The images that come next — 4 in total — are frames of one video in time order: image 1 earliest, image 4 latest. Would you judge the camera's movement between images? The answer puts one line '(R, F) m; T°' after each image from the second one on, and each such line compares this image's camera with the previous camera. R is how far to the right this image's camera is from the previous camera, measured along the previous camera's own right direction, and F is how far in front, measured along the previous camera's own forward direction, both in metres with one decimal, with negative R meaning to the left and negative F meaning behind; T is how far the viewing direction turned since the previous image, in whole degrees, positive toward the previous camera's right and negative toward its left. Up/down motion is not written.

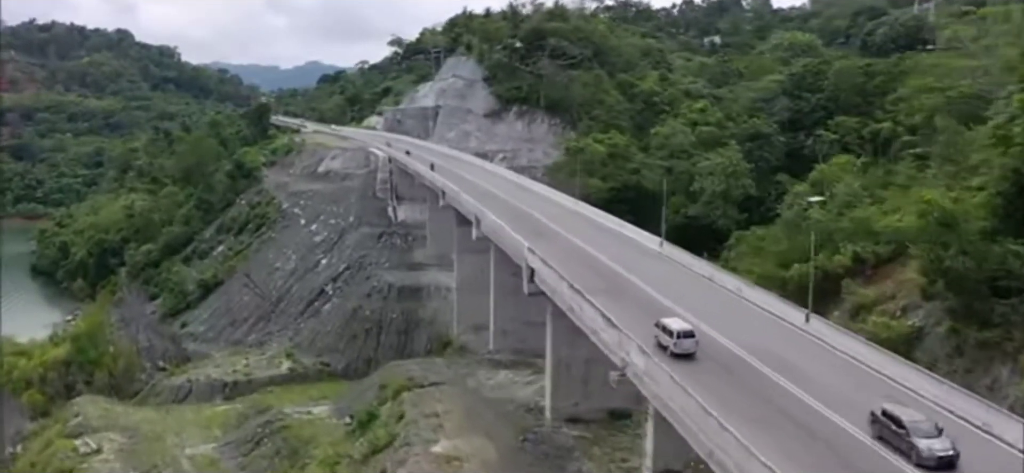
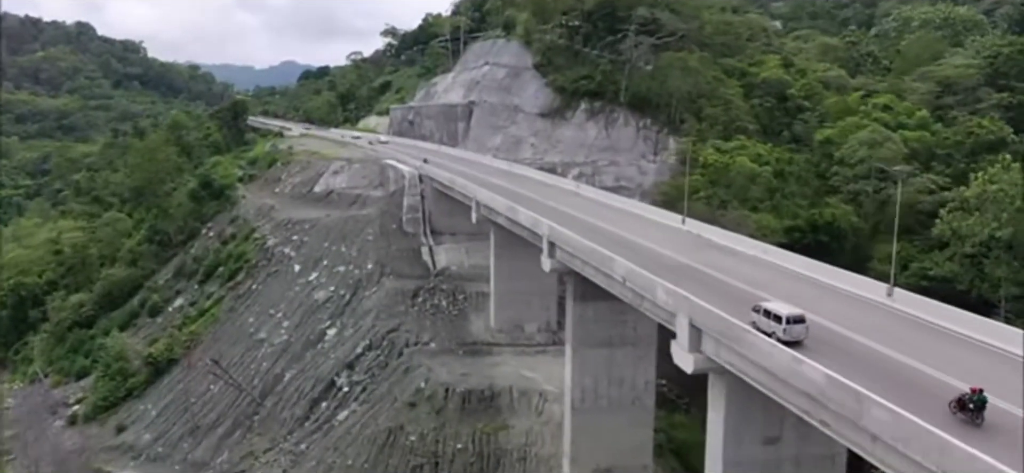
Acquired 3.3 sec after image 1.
(-6.3, +21.6) m; +2°
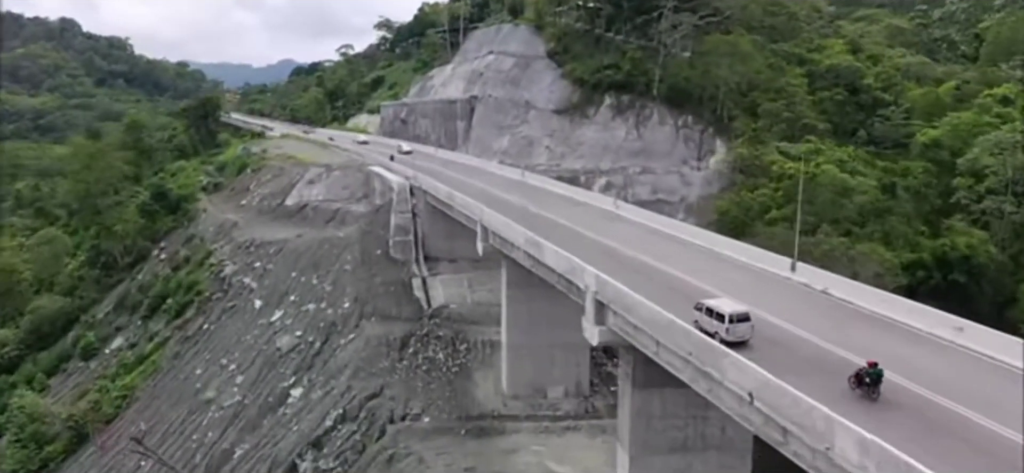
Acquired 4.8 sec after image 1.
(-0.7, +9.9) m; 0°
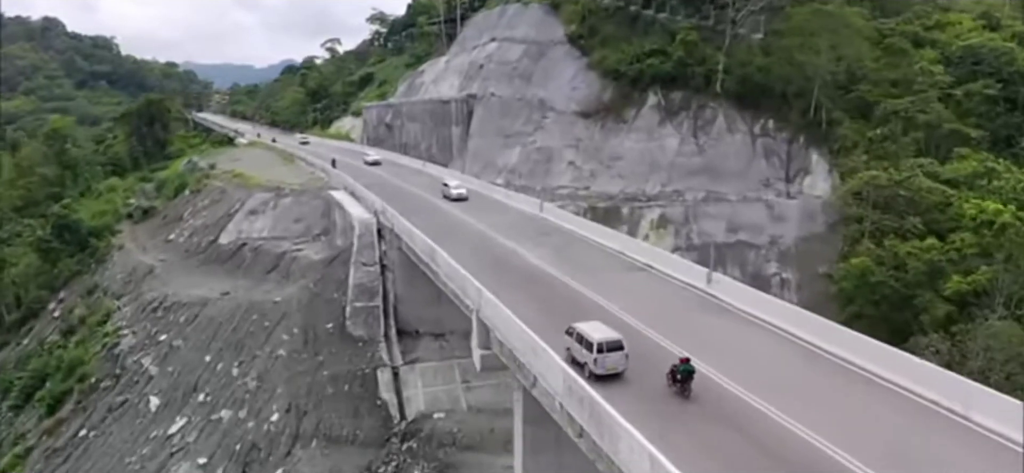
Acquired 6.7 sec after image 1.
(-0.3, +12.8) m; 0°
